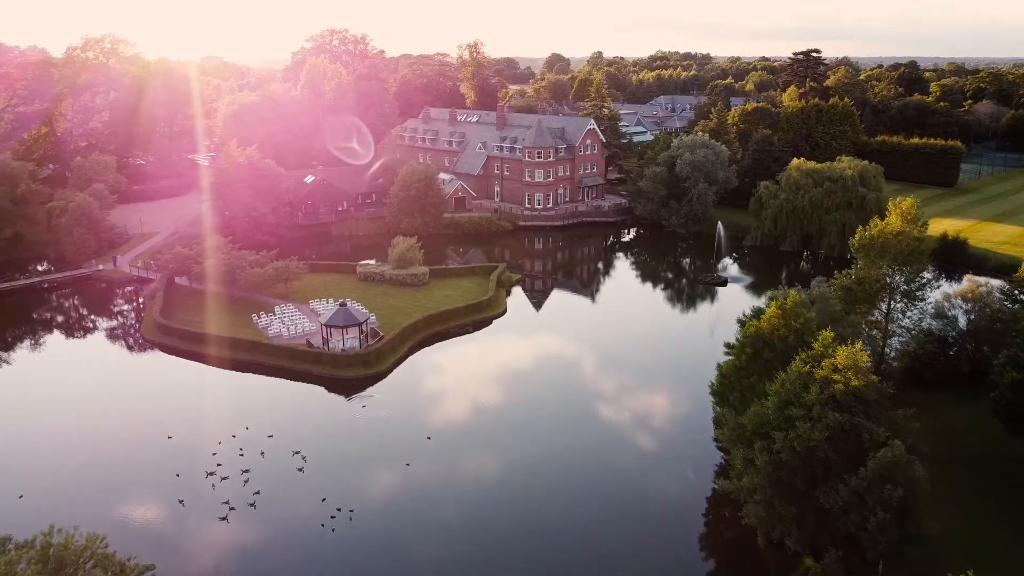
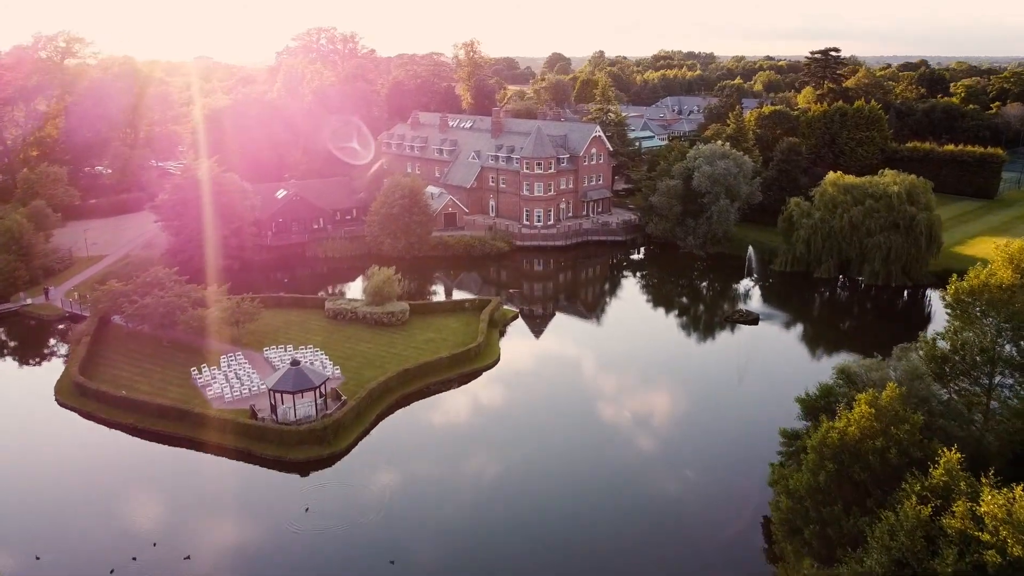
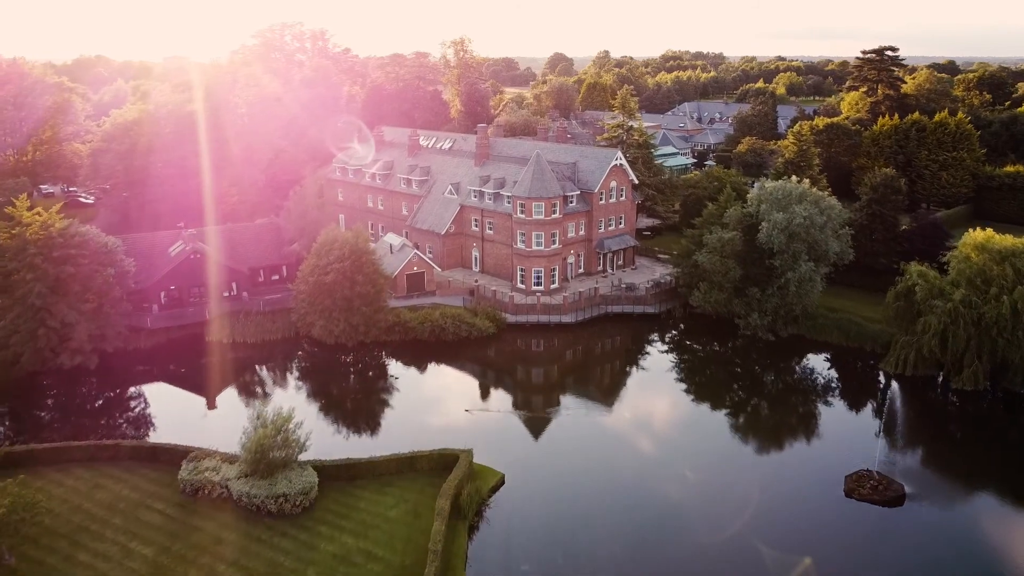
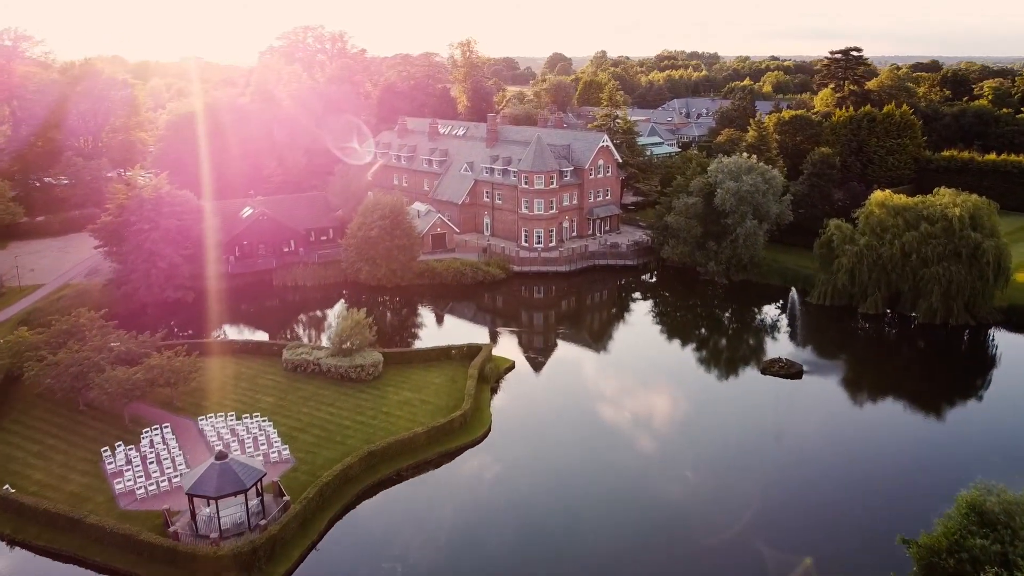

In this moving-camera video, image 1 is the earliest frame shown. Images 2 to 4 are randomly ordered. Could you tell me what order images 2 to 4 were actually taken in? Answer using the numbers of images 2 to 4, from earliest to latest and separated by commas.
2, 4, 3
